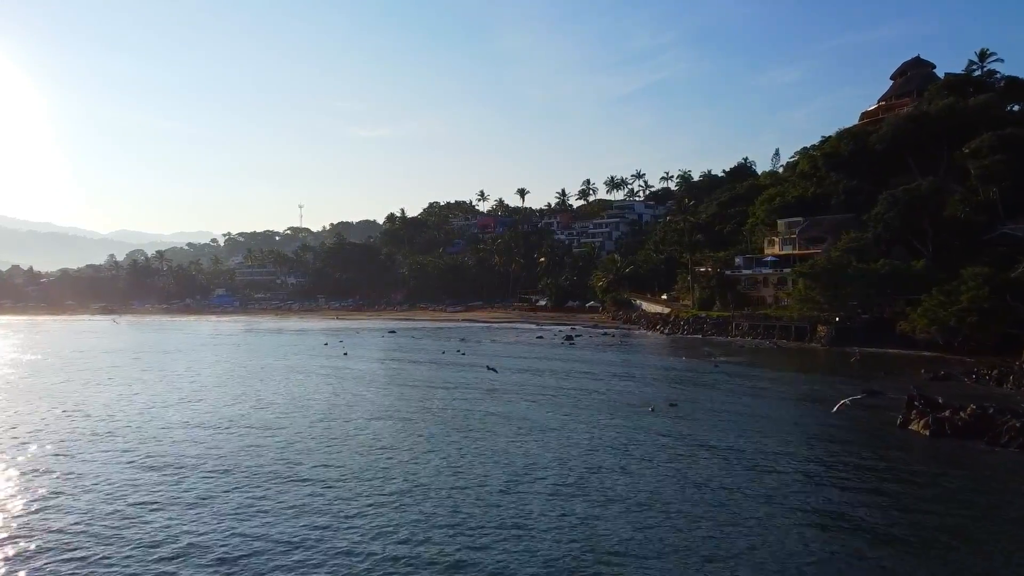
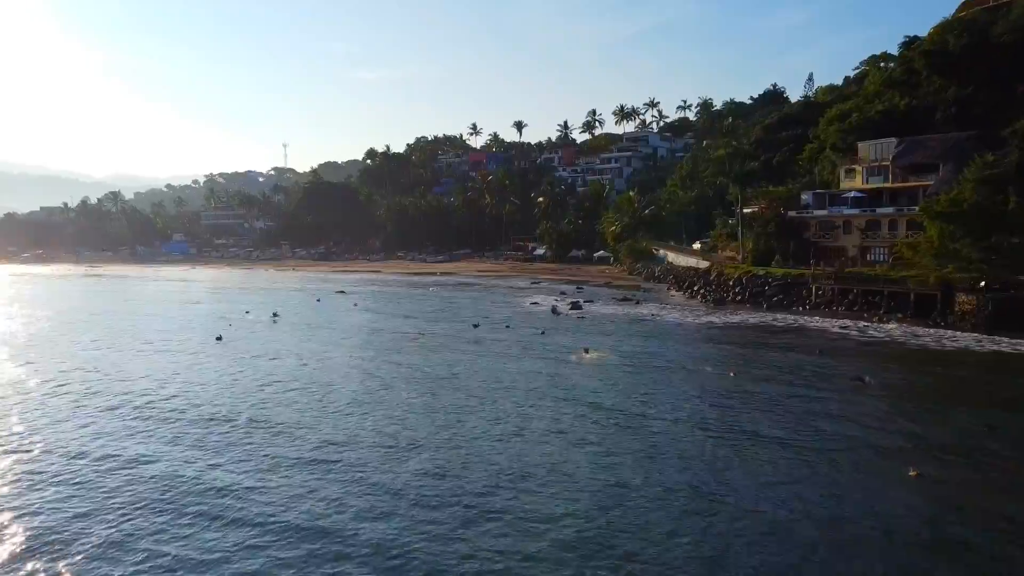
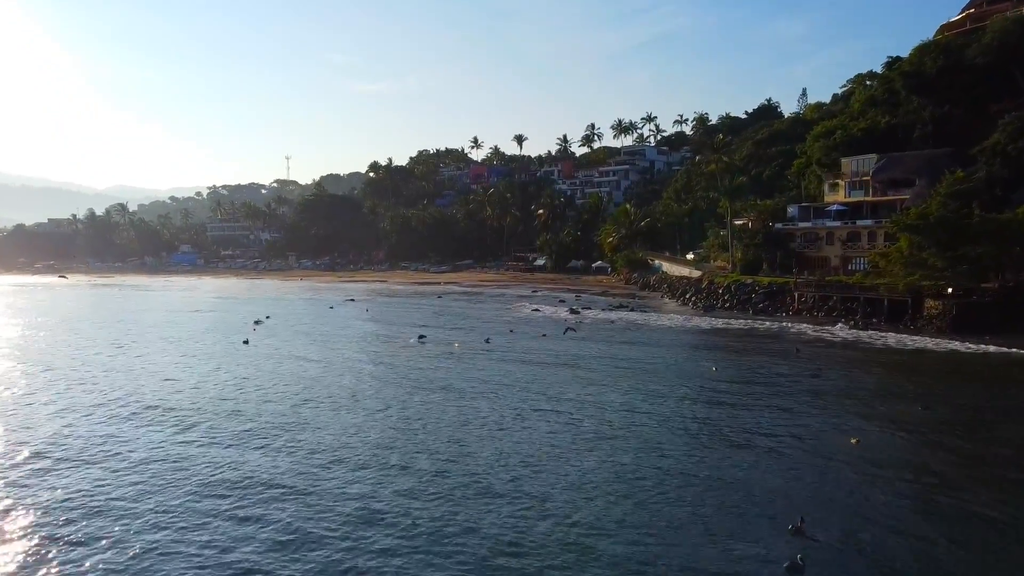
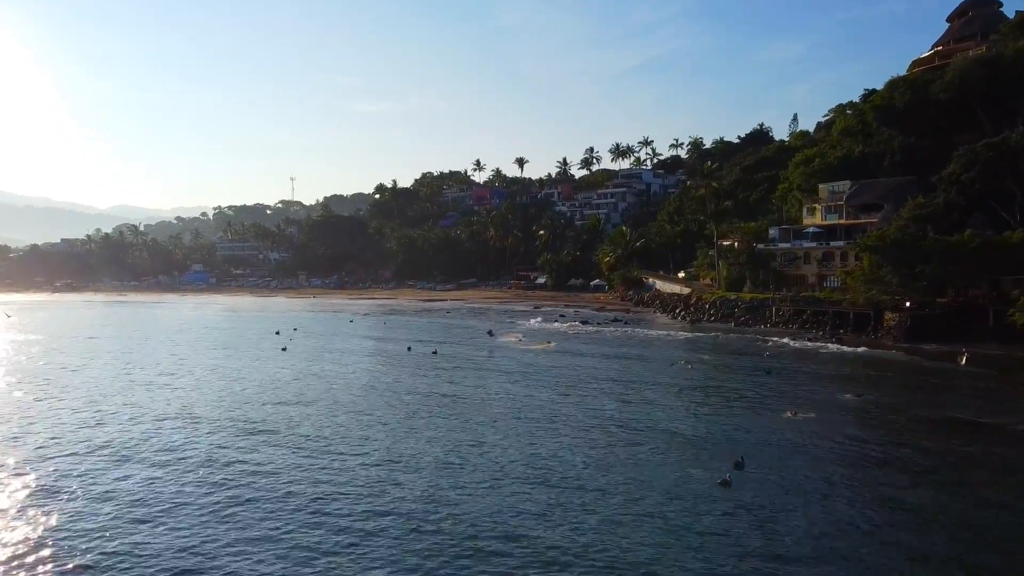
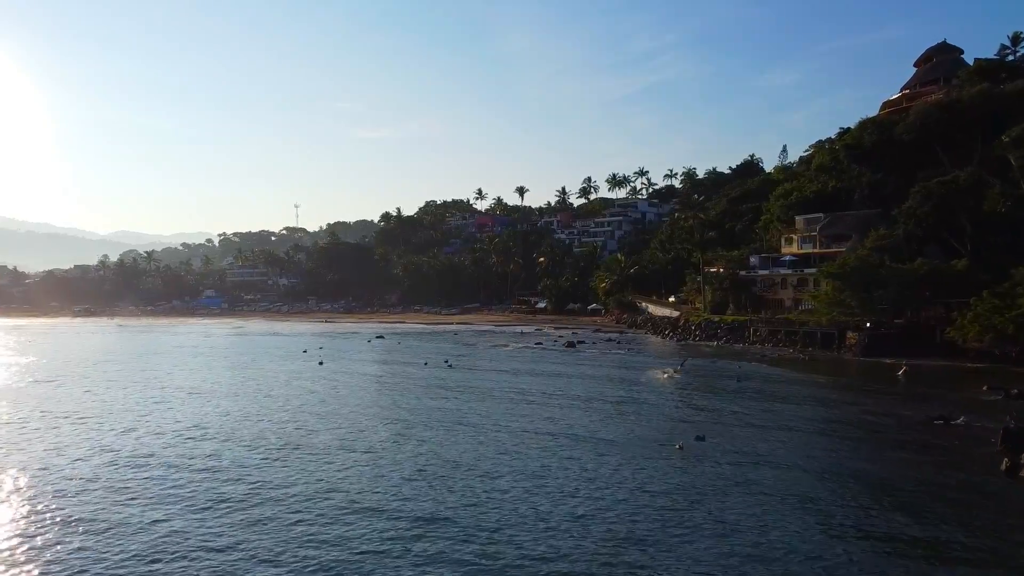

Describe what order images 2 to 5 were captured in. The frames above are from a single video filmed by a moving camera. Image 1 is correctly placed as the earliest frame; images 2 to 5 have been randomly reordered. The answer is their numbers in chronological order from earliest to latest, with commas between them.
5, 4, 3, 2
